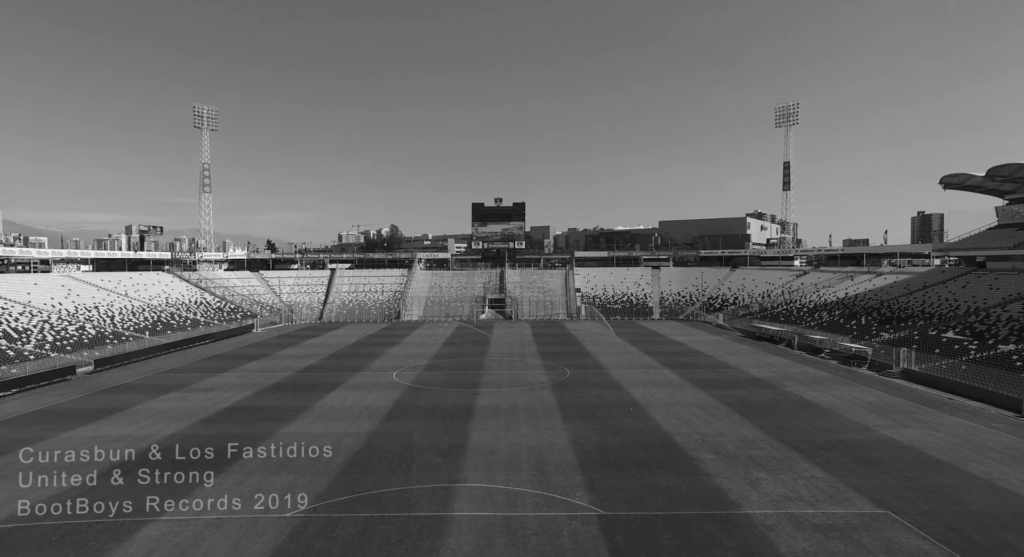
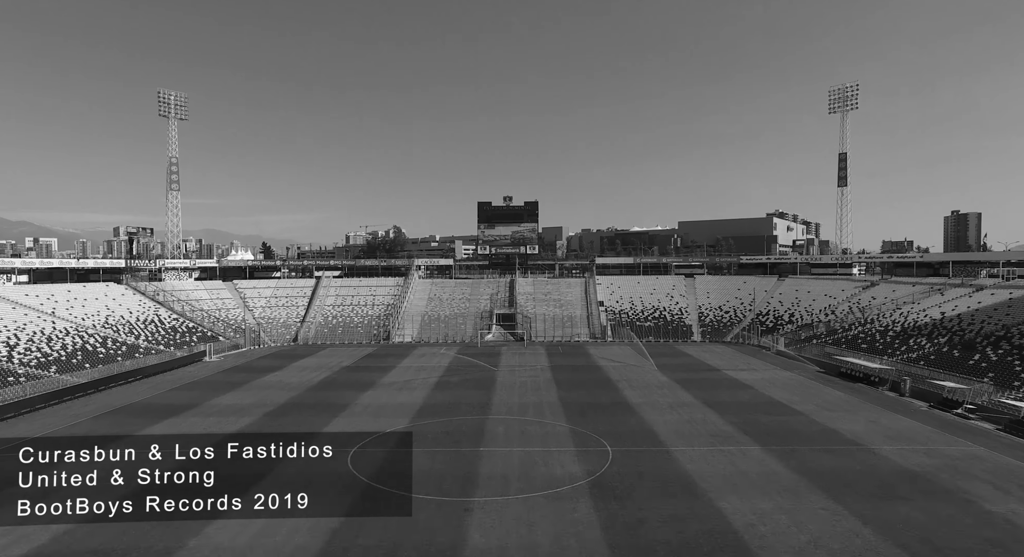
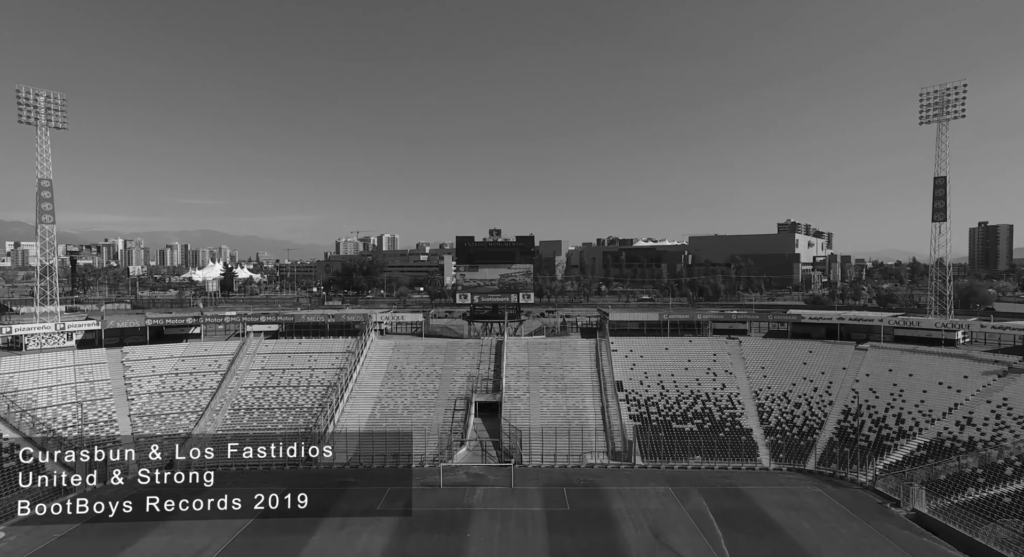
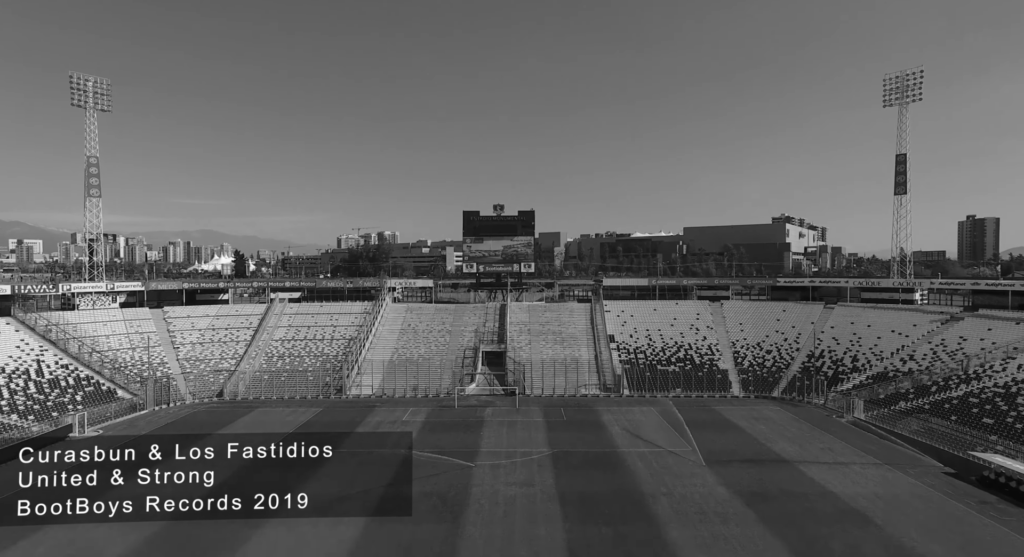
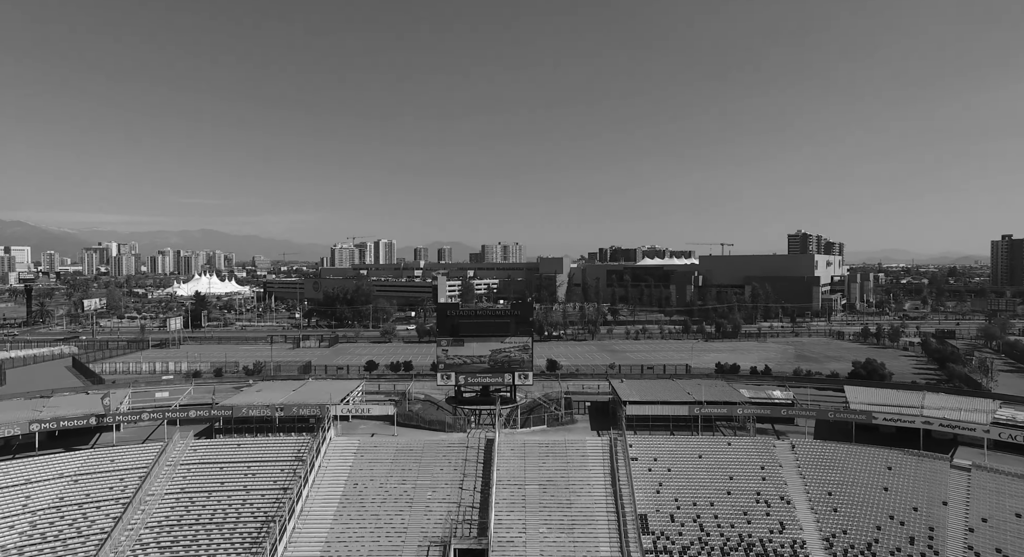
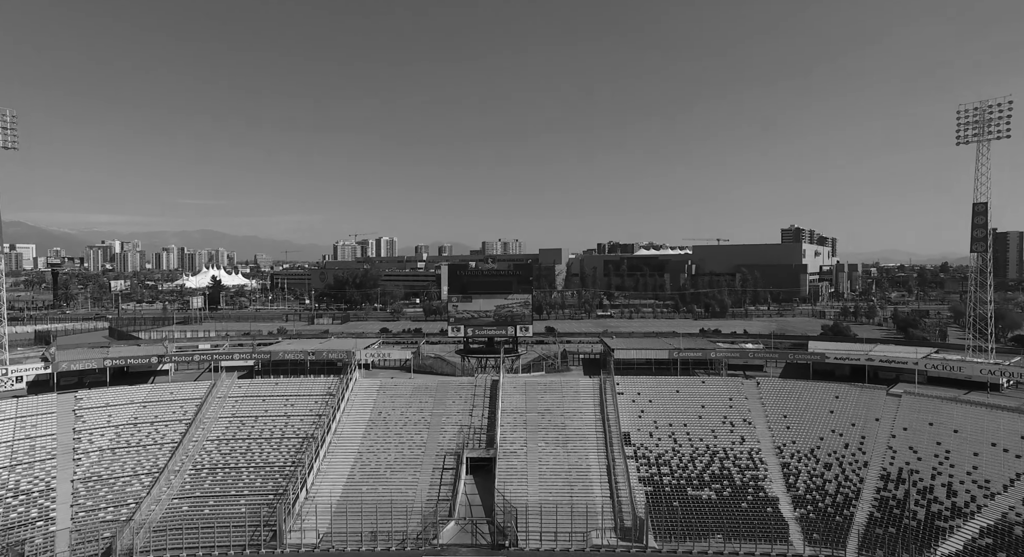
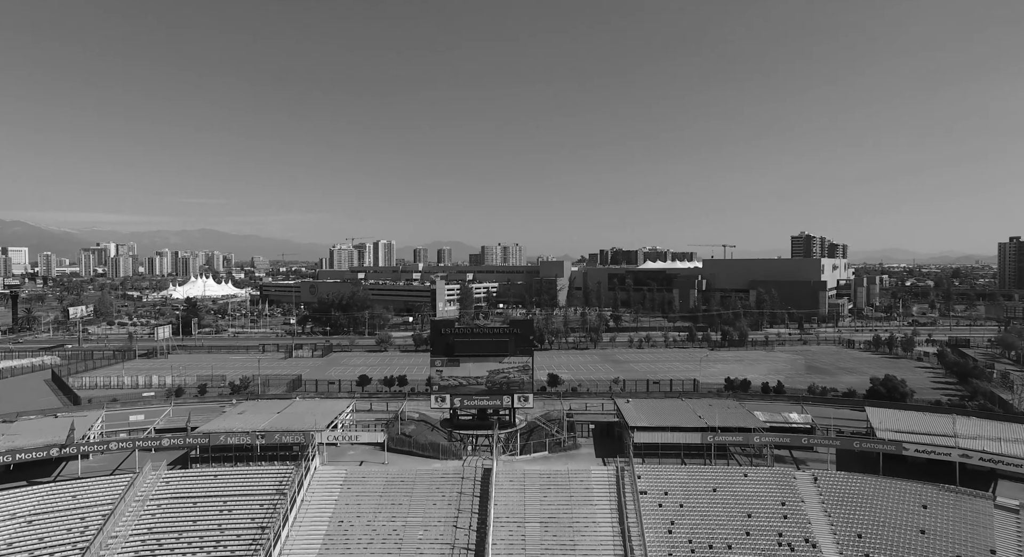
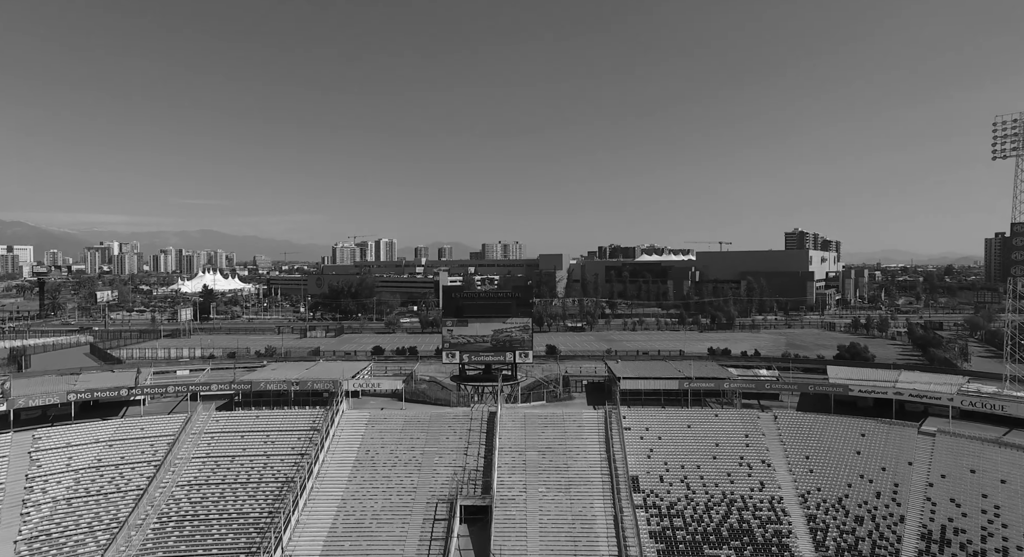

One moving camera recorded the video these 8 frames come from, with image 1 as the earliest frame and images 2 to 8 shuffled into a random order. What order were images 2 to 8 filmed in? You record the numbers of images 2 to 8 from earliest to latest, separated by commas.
2, 4, 3, 6, 8, 5, 7
